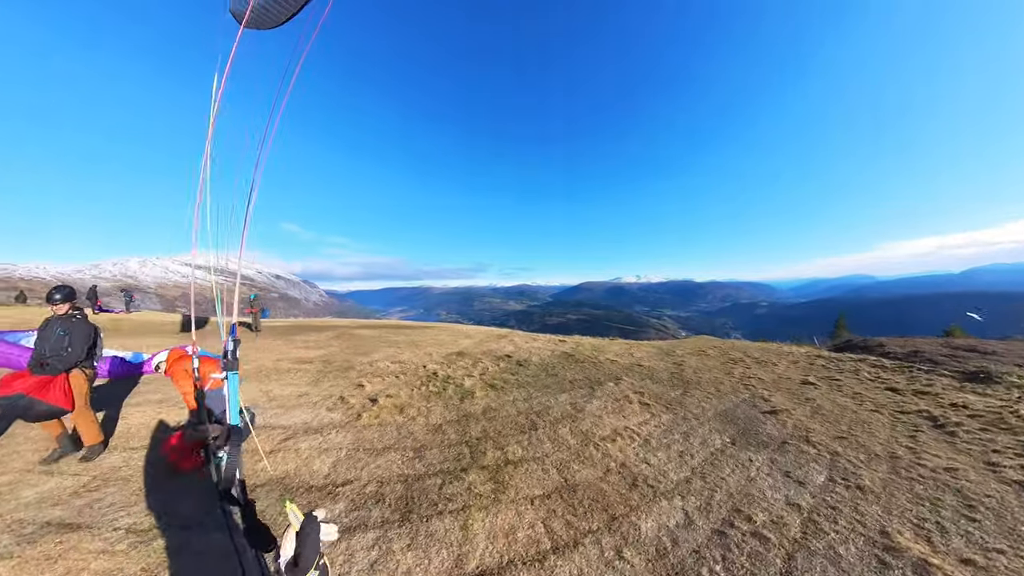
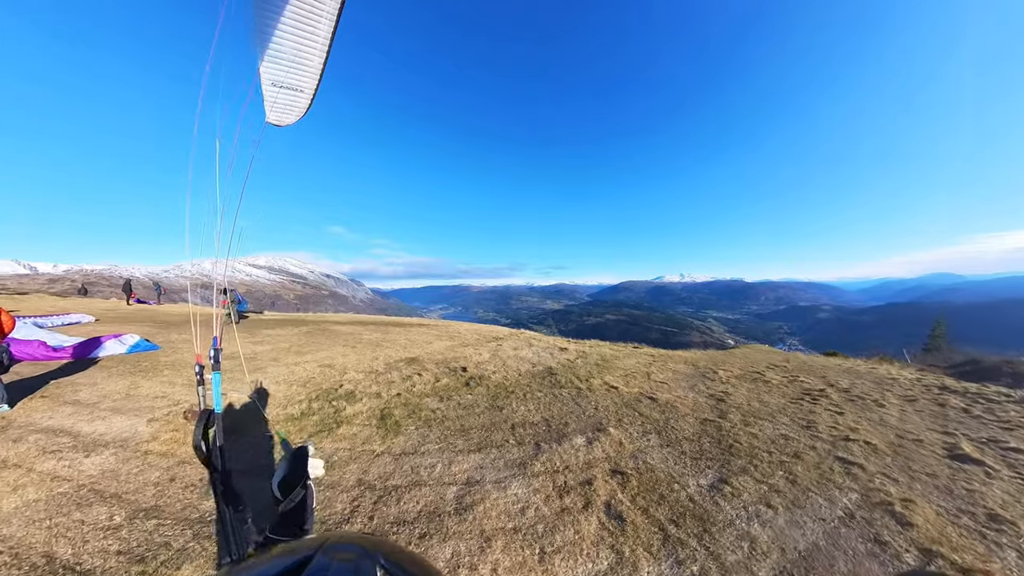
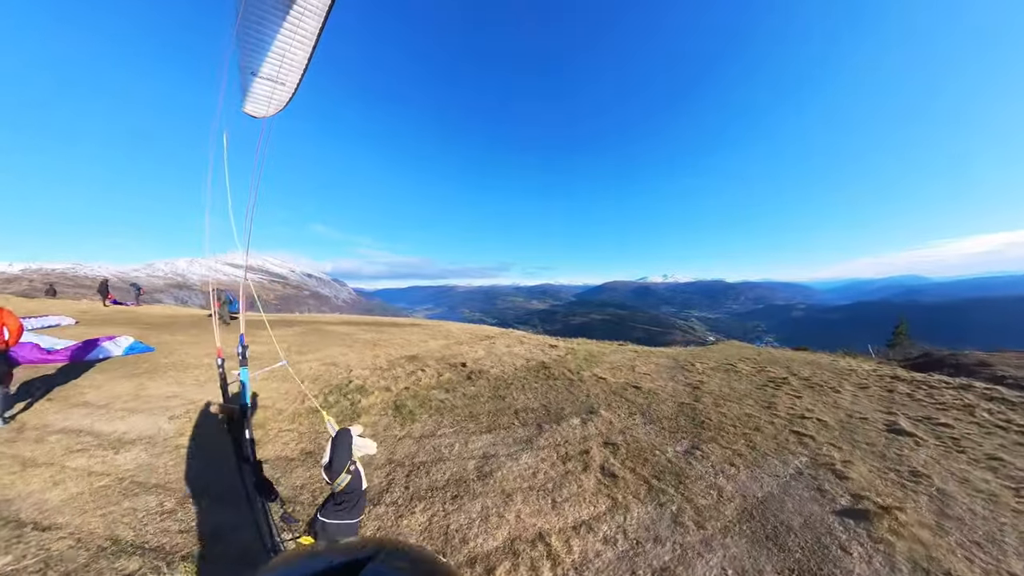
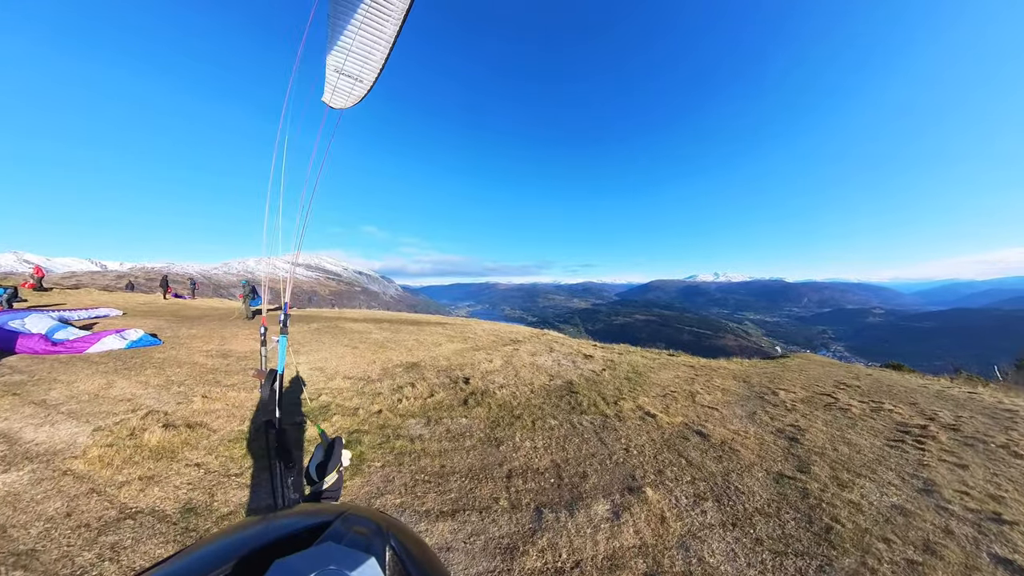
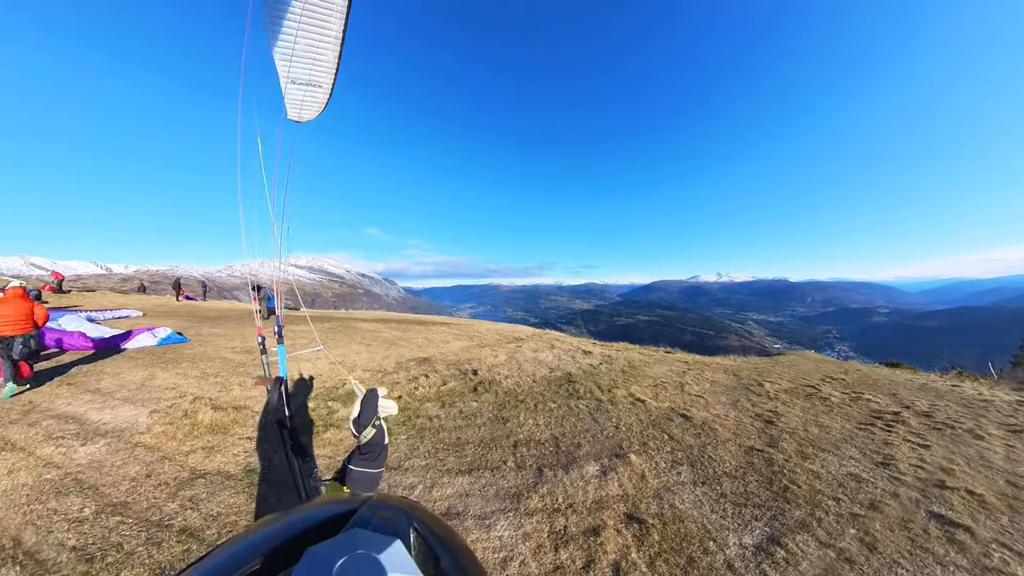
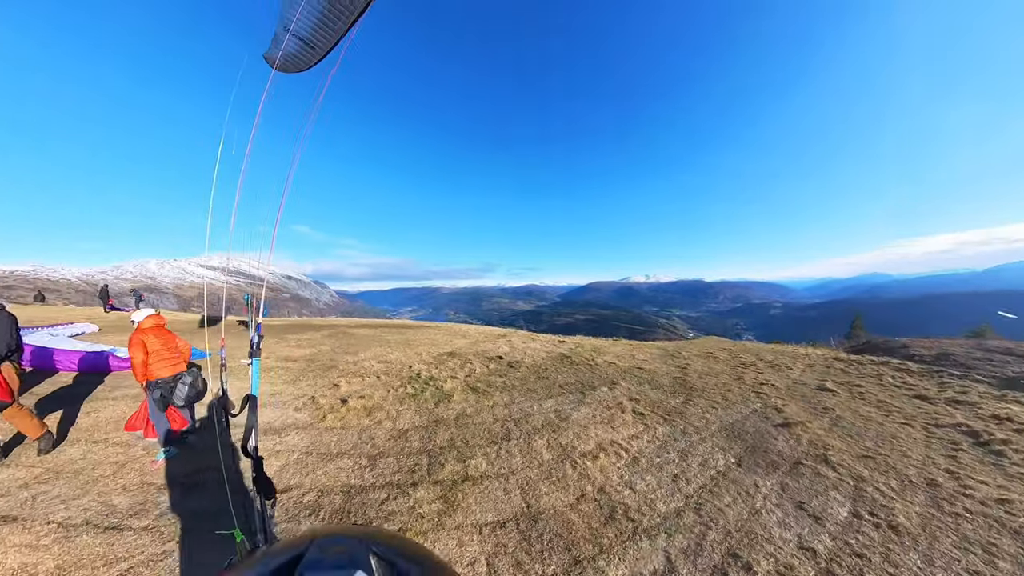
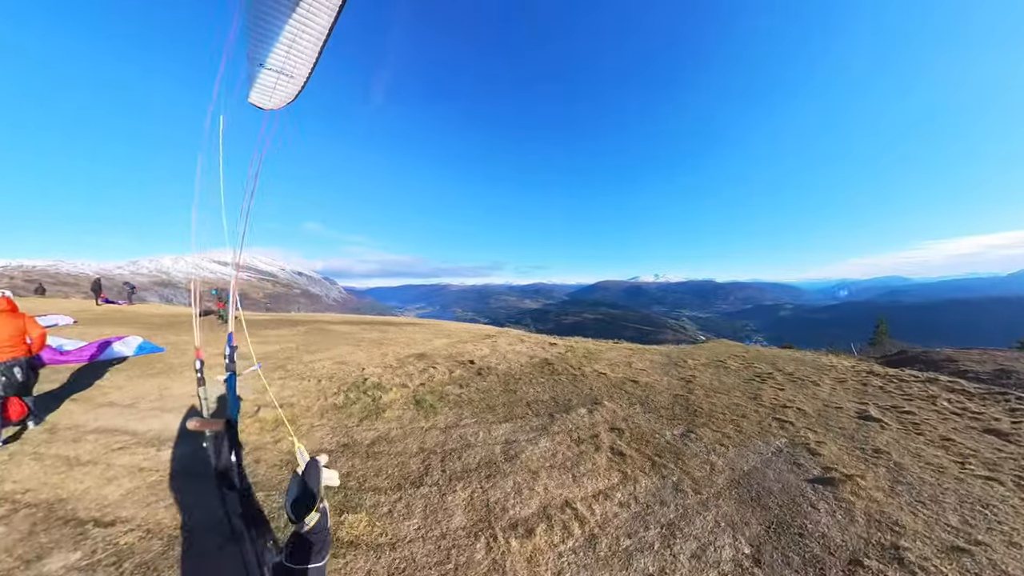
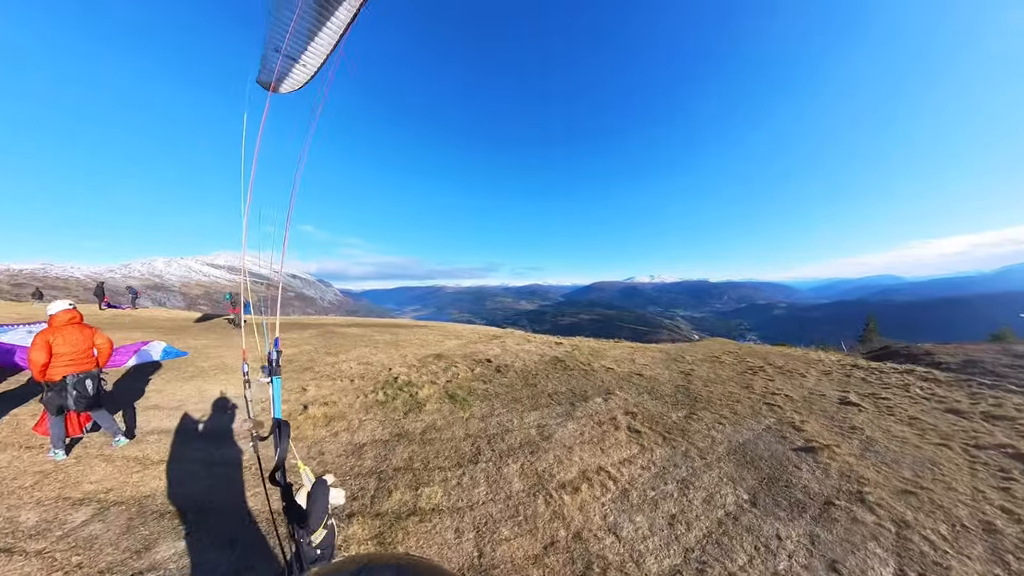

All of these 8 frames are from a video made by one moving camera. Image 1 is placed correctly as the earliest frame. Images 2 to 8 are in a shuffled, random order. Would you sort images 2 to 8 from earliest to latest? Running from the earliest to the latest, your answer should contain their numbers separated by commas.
6, 8, 7, 3, 2, 5, 4
